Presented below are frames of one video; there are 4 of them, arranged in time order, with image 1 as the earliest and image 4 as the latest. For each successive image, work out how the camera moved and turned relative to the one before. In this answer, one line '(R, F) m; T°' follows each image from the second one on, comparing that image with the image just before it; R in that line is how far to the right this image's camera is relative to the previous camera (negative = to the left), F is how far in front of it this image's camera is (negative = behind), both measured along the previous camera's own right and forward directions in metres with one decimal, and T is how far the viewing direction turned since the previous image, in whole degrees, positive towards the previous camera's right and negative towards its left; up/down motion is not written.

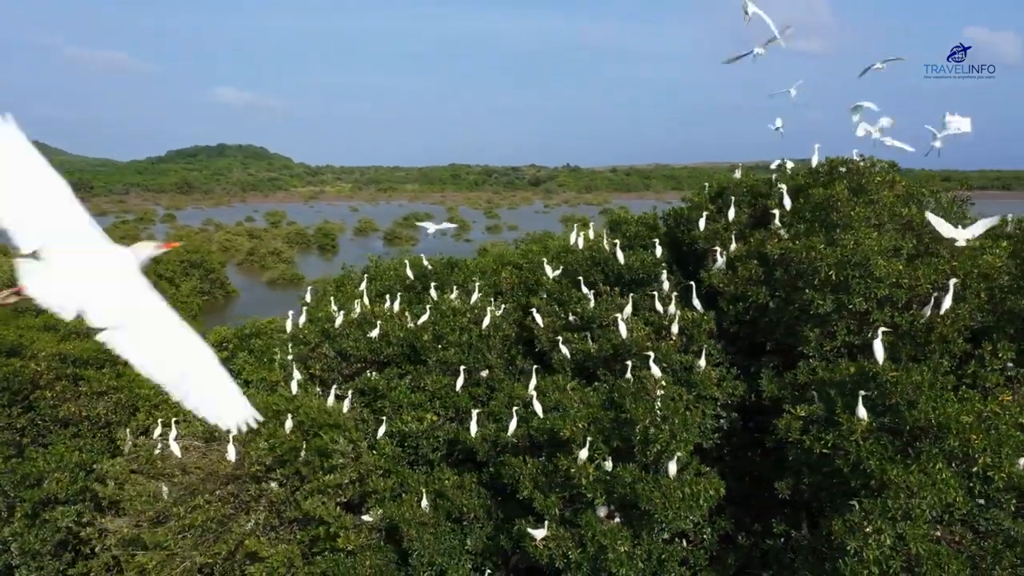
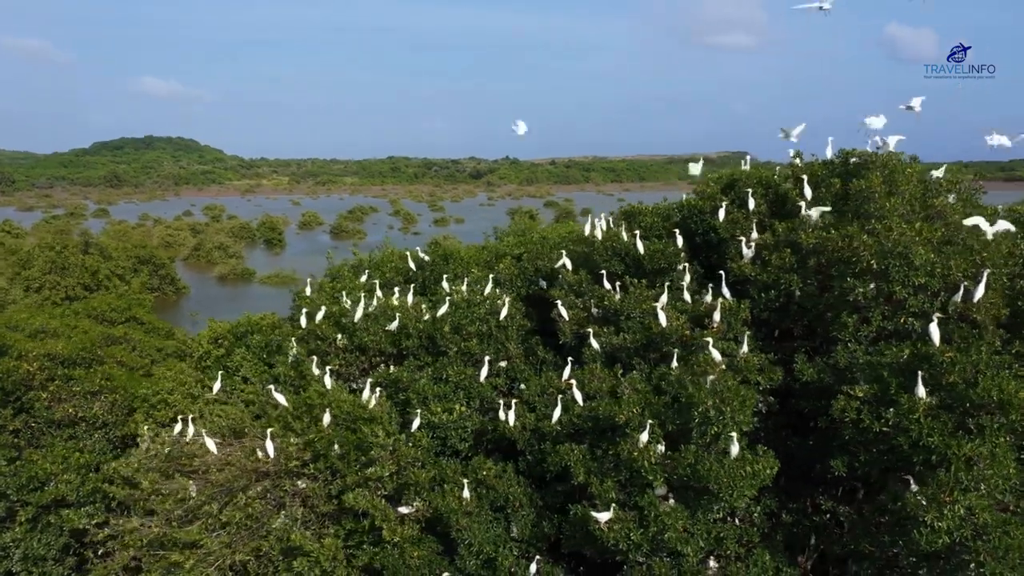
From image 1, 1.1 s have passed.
(-1.0, 0.0) m; +4°
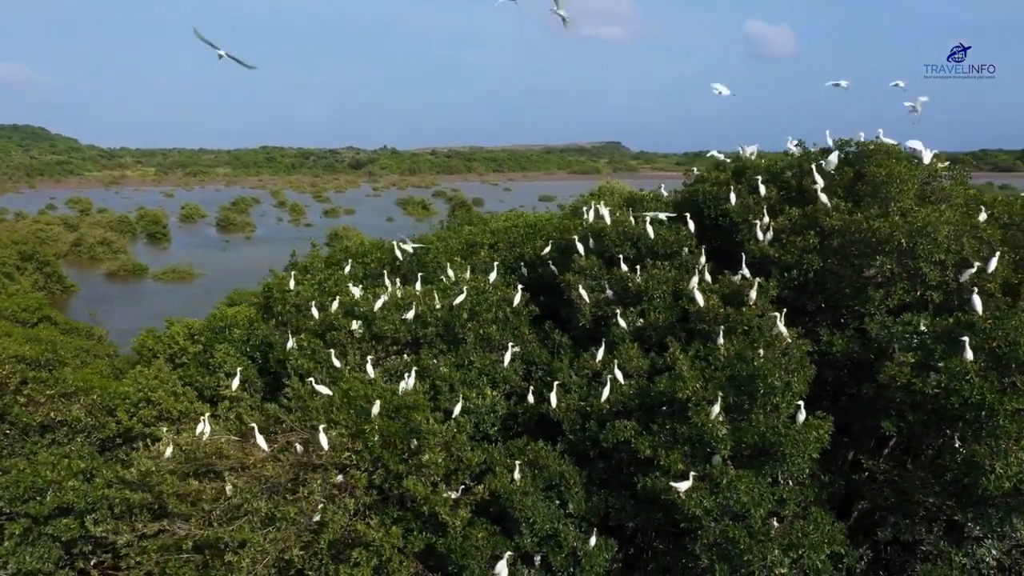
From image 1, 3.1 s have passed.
(-1.7, -0.1) m; +7°
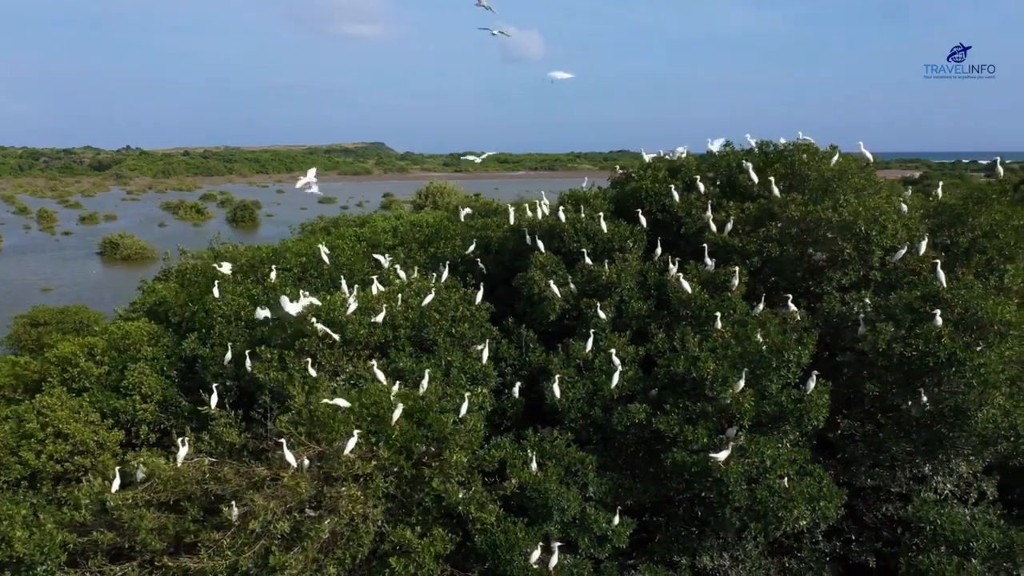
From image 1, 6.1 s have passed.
(-2.3, +0.1) m; +14°
